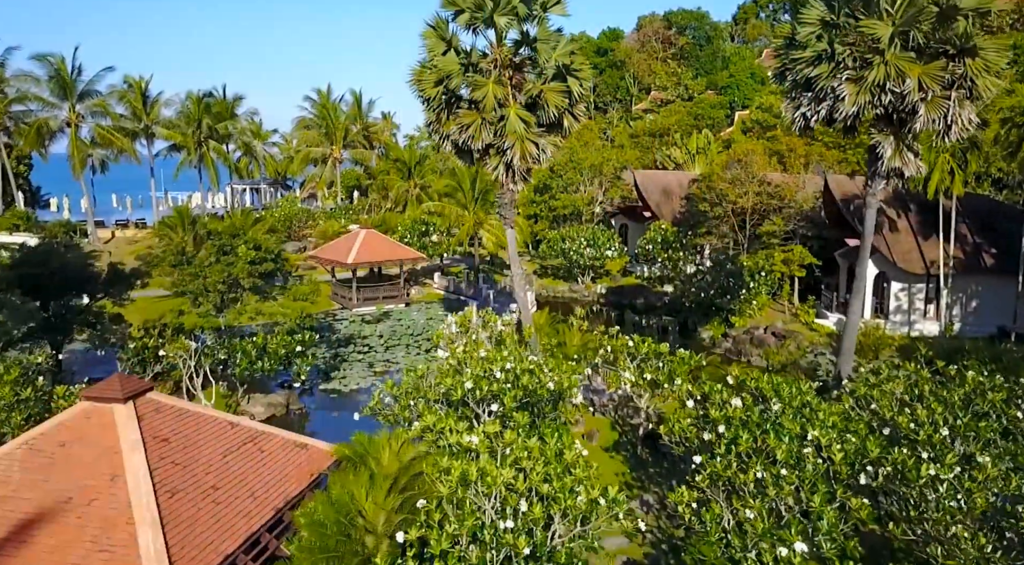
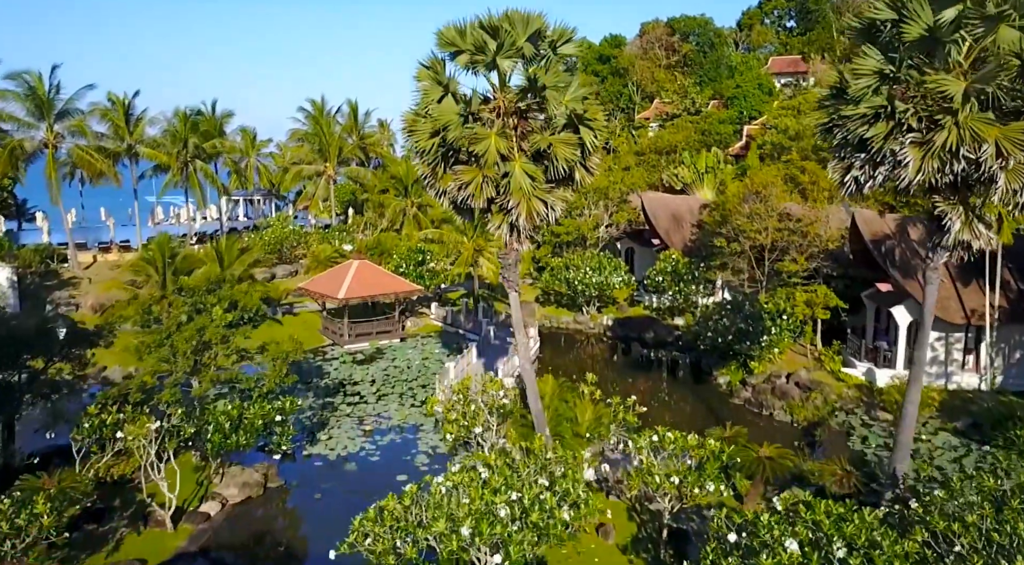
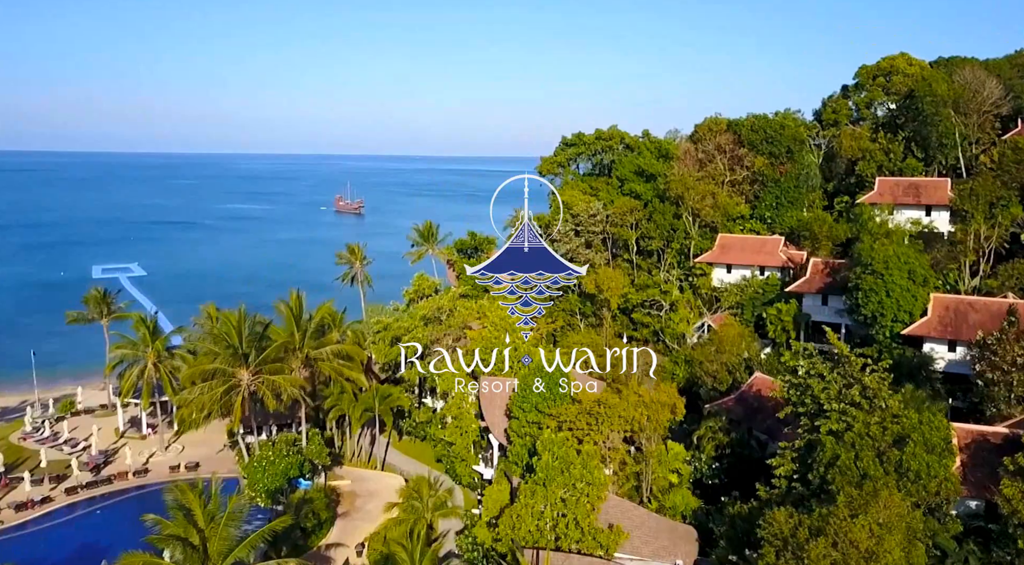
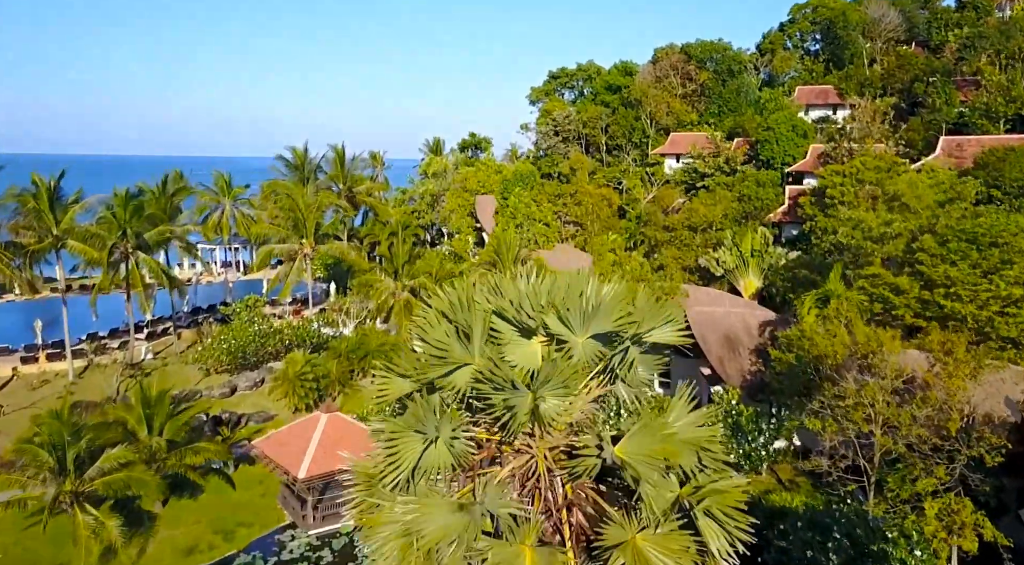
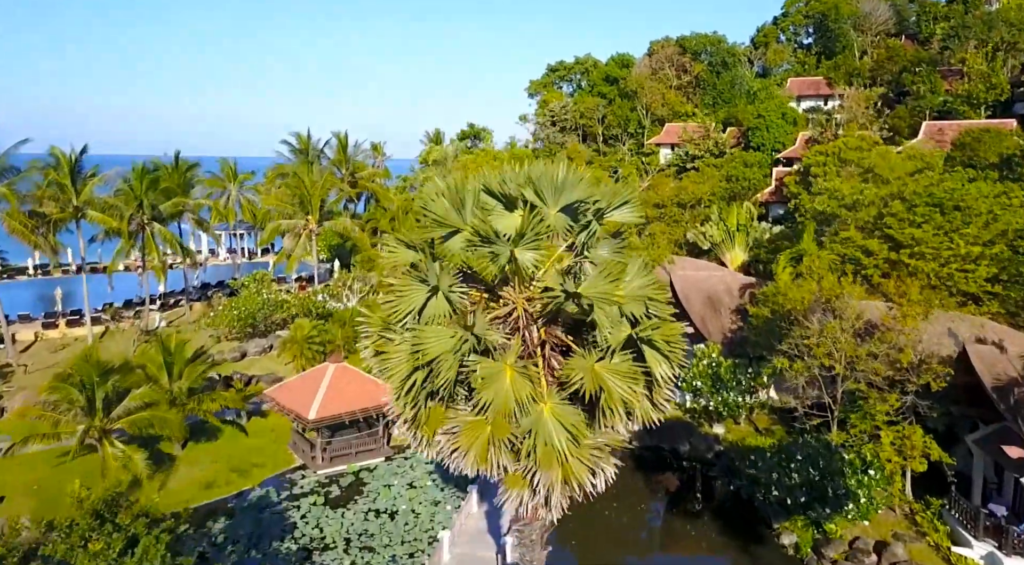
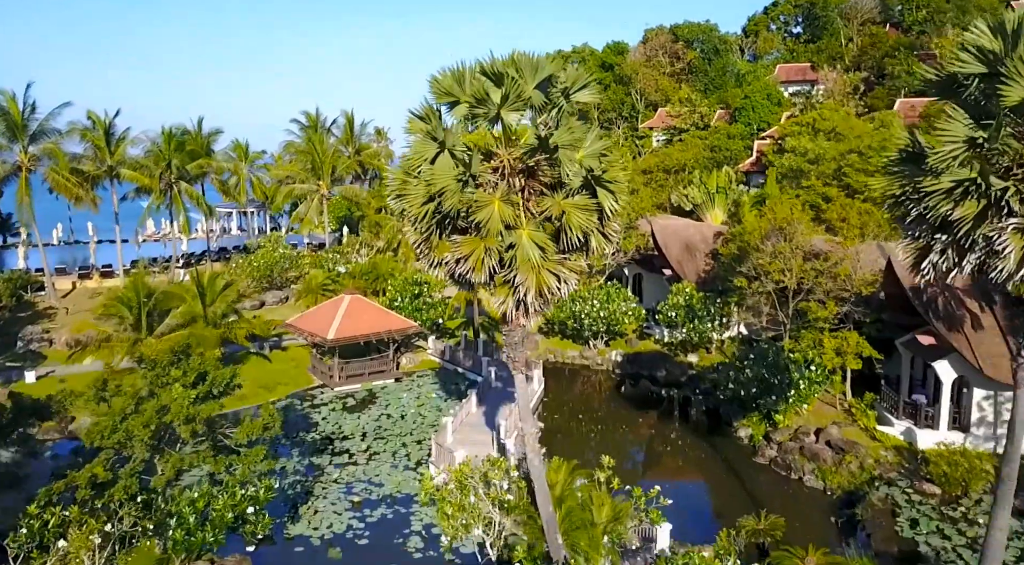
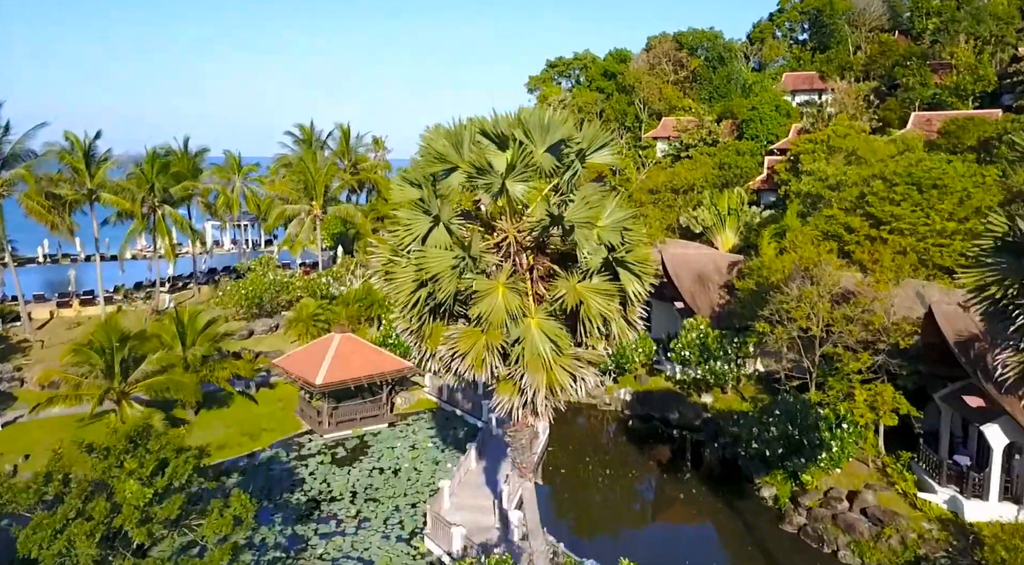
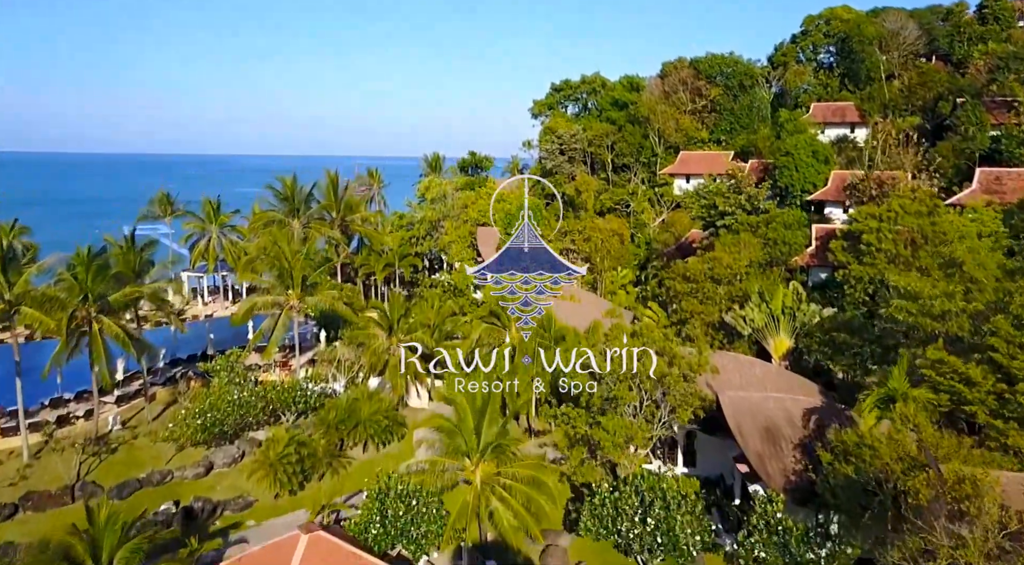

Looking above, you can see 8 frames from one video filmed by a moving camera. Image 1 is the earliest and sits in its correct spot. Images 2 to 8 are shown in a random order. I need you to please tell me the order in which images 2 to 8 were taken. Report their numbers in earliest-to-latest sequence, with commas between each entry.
2, 6, 7, 5, 4, 8, 3
